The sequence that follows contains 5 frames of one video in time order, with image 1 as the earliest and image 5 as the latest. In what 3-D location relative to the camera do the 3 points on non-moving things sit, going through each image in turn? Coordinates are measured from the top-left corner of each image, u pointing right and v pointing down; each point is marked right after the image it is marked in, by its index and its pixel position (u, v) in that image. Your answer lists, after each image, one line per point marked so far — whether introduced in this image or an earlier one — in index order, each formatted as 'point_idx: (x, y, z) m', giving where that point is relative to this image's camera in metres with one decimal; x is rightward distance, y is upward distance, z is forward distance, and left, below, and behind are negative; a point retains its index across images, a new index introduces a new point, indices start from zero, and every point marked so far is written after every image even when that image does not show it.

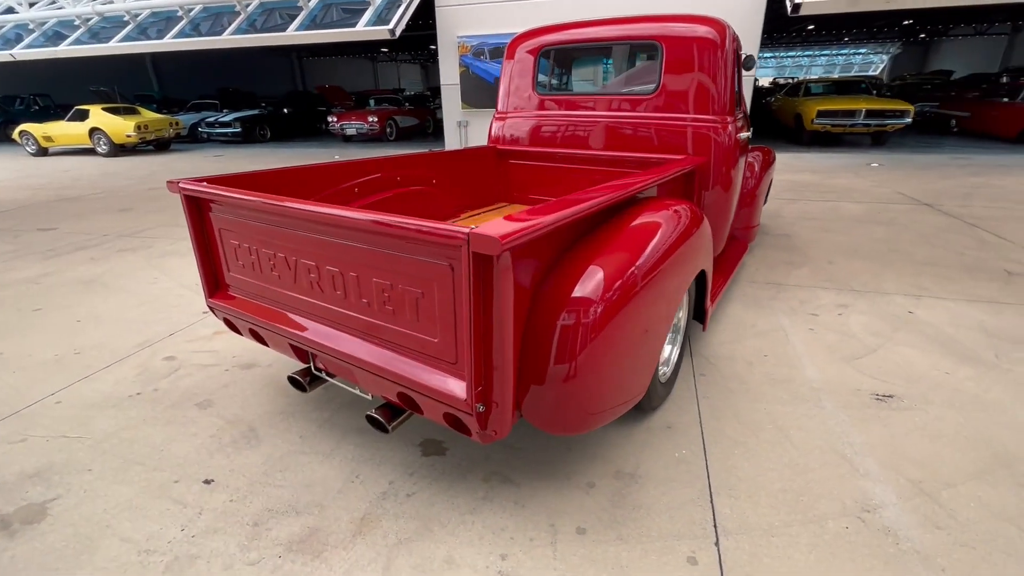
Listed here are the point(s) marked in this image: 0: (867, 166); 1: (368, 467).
0: (+7.1, +2.4, +9.5) m
1: (-0.6, -0.7, +1.9) m
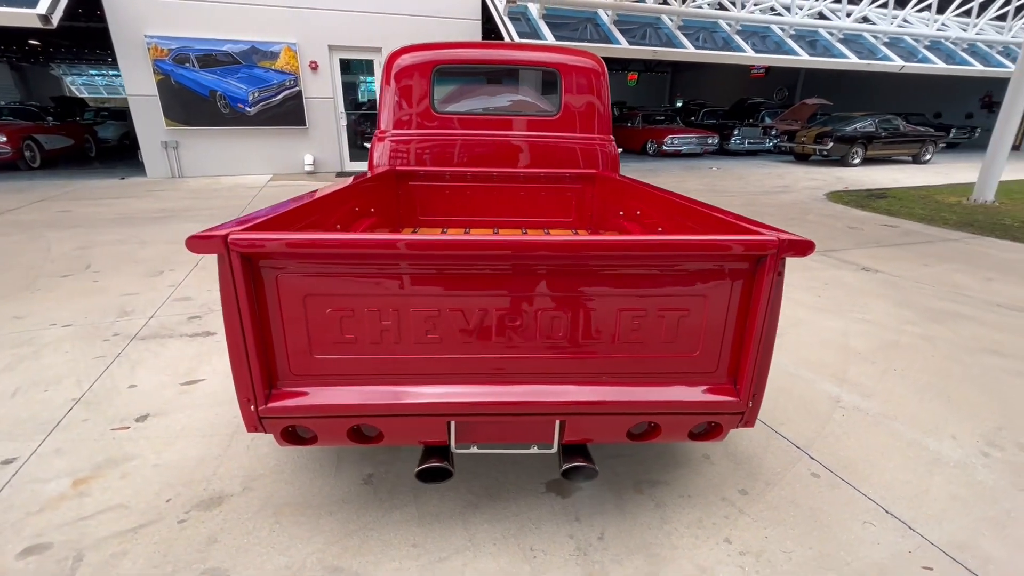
0: (+1.7, +2.9, +12.1) m
1: (+0.1, -0.9, +1.7) m
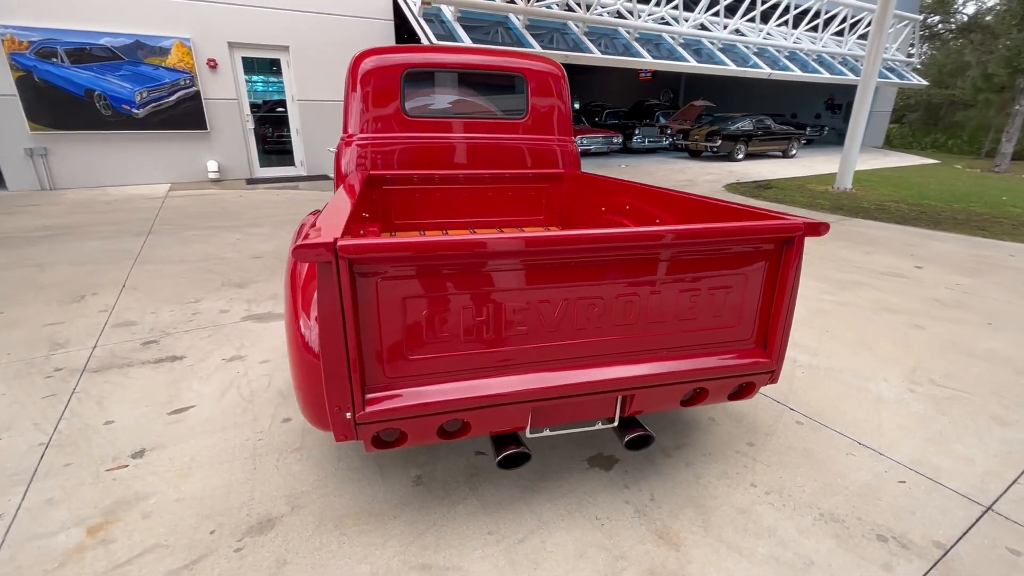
0: (-0.3, +3.0, +12.4) m
1: (+0.3, -0.8, +1.8) m
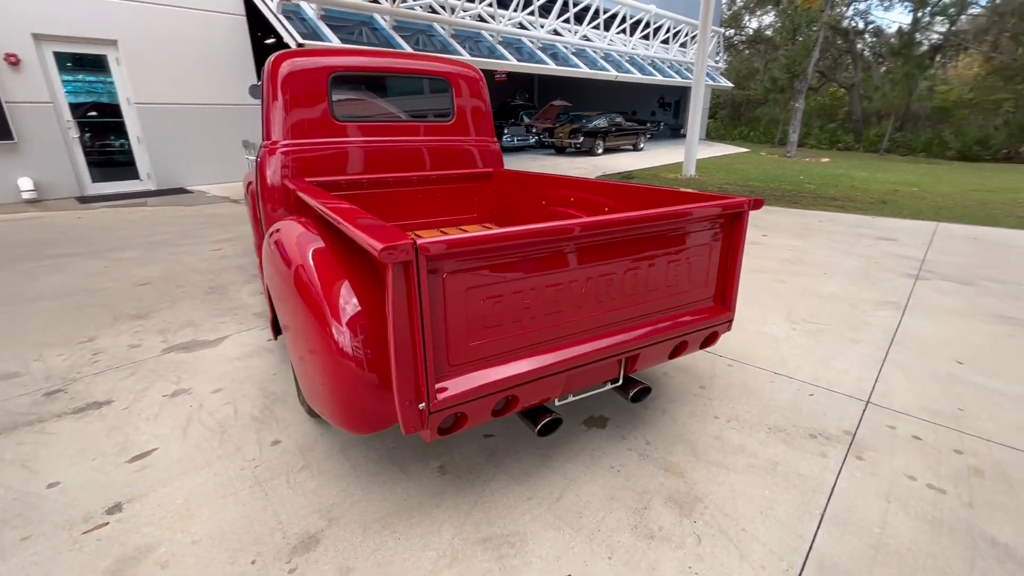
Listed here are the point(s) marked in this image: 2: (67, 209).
0: (-3.3, +2.8, +12.1) m
1: (+0.4, -0.8, +2.1) m
2: (-7.4, +1.3, +7.9) m
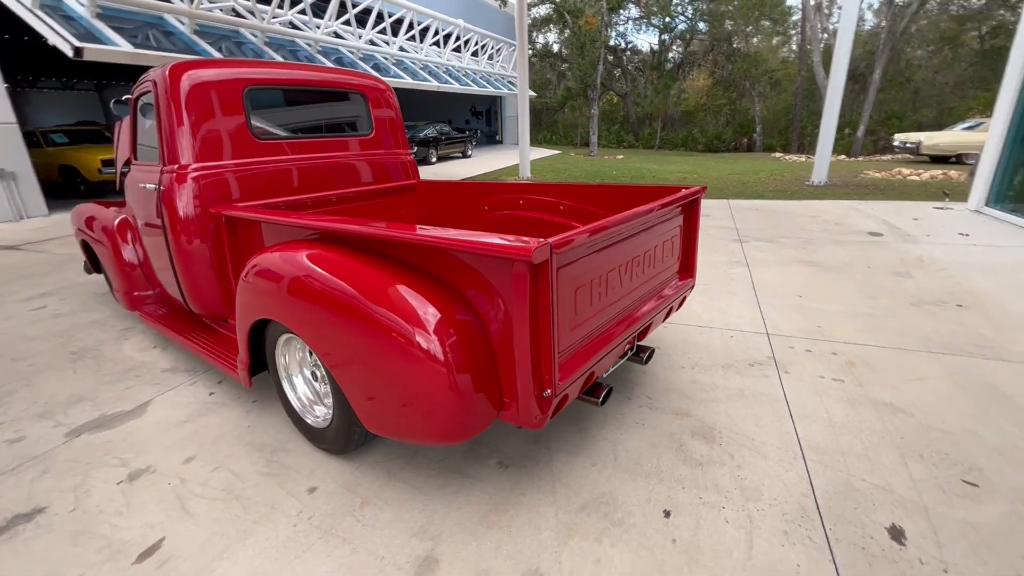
0: (-6.8, +1.9, +10.5) m
1: (+0.6, -0.7, +2.4) m
2: (-8.9, 0.0, +5.2) m
